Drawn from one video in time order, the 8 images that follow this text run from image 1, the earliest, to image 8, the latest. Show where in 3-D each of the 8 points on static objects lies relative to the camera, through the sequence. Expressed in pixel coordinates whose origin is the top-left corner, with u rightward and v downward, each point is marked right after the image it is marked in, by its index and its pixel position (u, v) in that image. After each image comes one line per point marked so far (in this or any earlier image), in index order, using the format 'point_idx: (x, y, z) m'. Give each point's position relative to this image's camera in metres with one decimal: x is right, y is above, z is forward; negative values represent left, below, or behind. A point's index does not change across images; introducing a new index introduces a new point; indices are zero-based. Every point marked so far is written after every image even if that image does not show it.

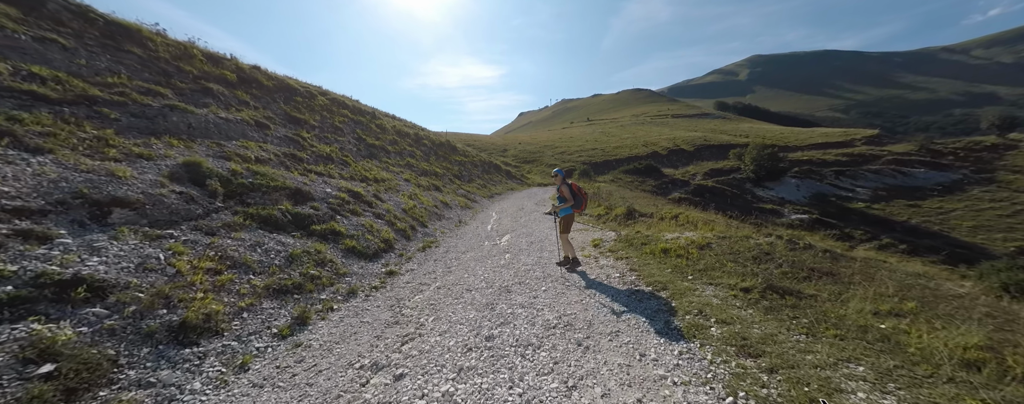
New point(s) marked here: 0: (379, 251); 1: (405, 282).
0: (-6.4, -2.4, +14.6) m
1: (-4.3, -3.2, +12.2) m
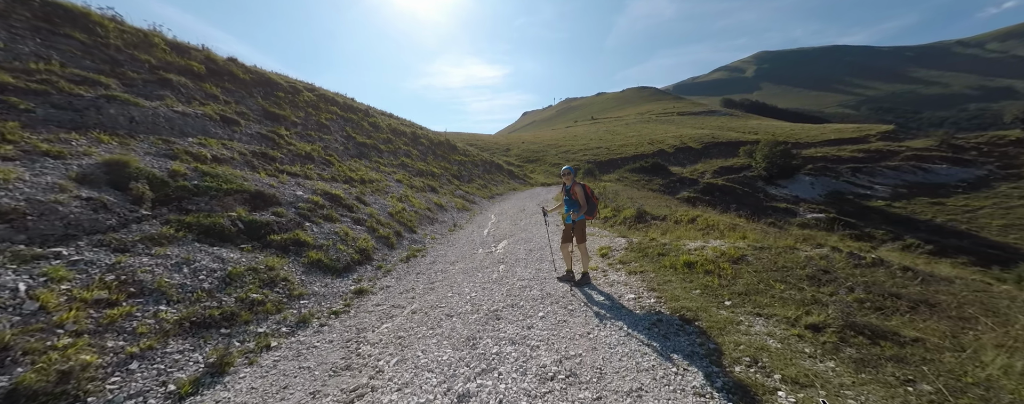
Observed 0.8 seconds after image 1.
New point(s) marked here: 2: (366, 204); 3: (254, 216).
0: (-6.6, -2.6, +12.6) m
1: (-4.5, -3.4, +10.1) m
2: (-9.1, -0.2, +19.1) m
3: (-9.8, -0.5, +11.7) m
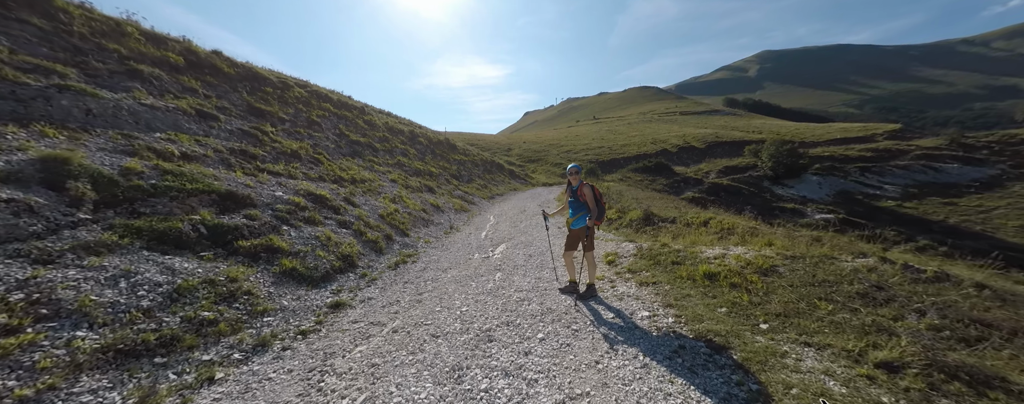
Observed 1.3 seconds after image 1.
0: (-6.7, -2.6, +11.4) m
1: (-4.6, -3.4, +8.9) m
2: (-9.2, -0.2, +17.9) m
3: (-9.9, -0.6, +10.5) m
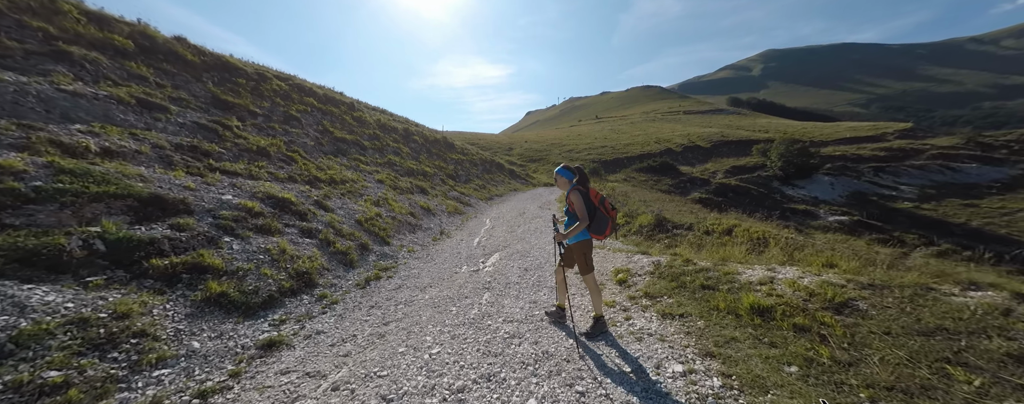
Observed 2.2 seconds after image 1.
0: (-7.0, -2.8, +9.2) m
1: (-5.0, -3.6, +6.7) m
2: (-9.4, -0.4, +15.7) m
3: (-10.3, -0.8, +8.3) m
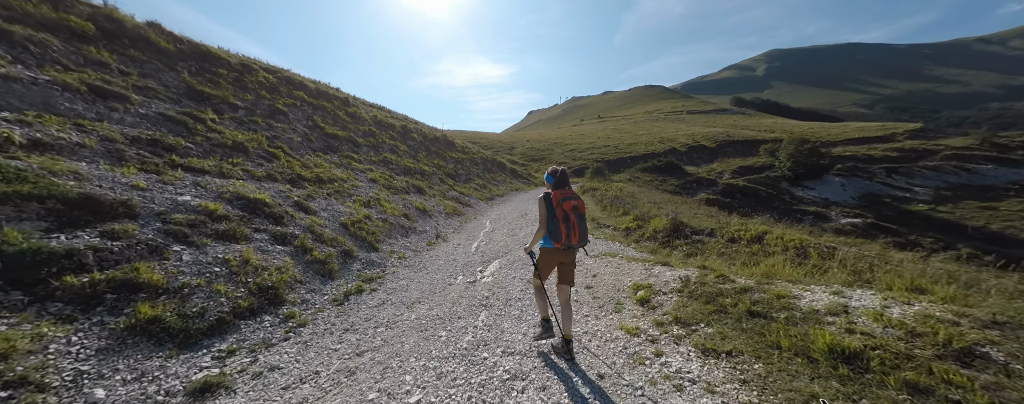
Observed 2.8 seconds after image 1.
0: (-7.0, -2.9, +7.6) m
1: (-5.0, -3.7, +5.1) m
2: (-9.4, -0.5, +14.1) m
3: (-10.2, -0.9, +6.7) m
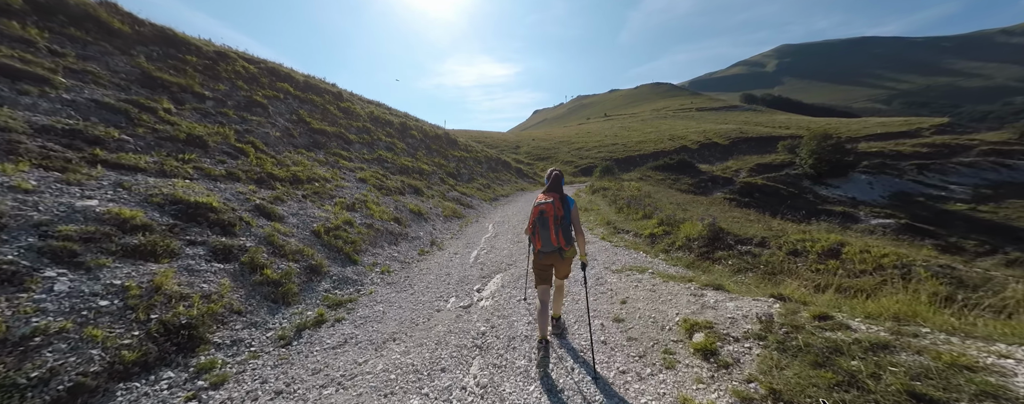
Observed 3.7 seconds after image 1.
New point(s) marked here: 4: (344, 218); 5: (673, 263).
0: (-6.9, -3.0, +5.2) m
1: (-5.0, -3.9, +2.6) m
2: (-9.2, -0.6, +11.7) m
3: (-10.2, -1.0, +4.3) m
4: (-8.2, -0.8, +15.0) m
5: (+6.8, -2.5, +13.0) m
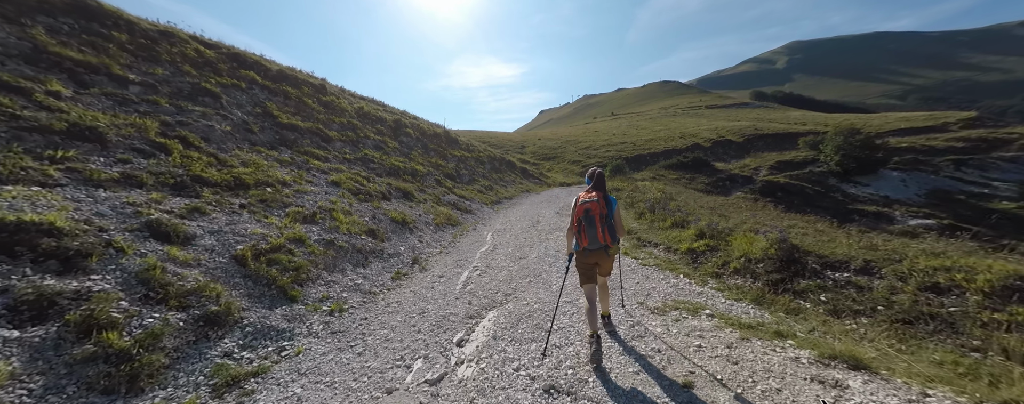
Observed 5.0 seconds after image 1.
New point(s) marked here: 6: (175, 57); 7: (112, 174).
0: (-7.1, -3.4, +1.7) m
1: (-5.2, -4.2, -0.9) m
2: (-9.3, -1.1, +8.3) m
3: (-10.4, -1.4, +0.9) m
4: (-8.2, -1.2, +11.5) m
5: (+6.7, -2.8, +9.3) m
6: (-18.1, +7.6, +16.5) m
7: (-12.1, +0.9, +9.2) m
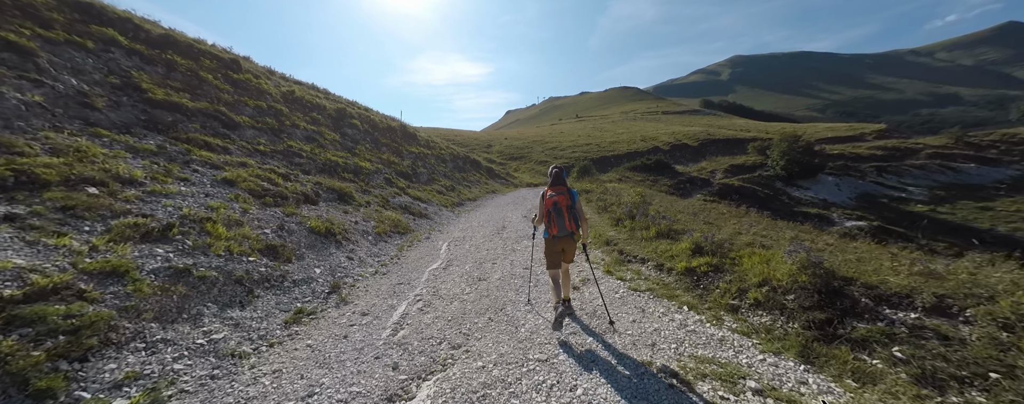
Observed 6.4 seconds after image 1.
0: (-7.3, -3.7, -2.6) m
1: (-5.0, -4.5, -5.0) m
2: (-10.2, -1.3, +3.7) m
3: (-10.4, -1.7, -3.8) m
4: (-9.5, -1.4, +7.0) m
5: (+5.6, -3.1, +6.6) m
6: (-19.8, +7.4, +10.7) m
7: (-13.1, +0.6, +4.2) m
